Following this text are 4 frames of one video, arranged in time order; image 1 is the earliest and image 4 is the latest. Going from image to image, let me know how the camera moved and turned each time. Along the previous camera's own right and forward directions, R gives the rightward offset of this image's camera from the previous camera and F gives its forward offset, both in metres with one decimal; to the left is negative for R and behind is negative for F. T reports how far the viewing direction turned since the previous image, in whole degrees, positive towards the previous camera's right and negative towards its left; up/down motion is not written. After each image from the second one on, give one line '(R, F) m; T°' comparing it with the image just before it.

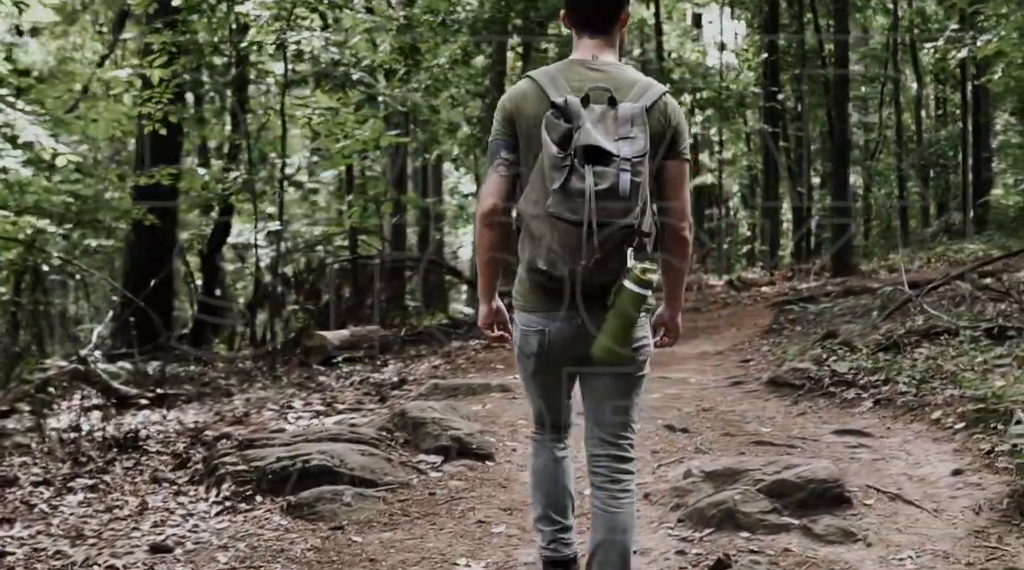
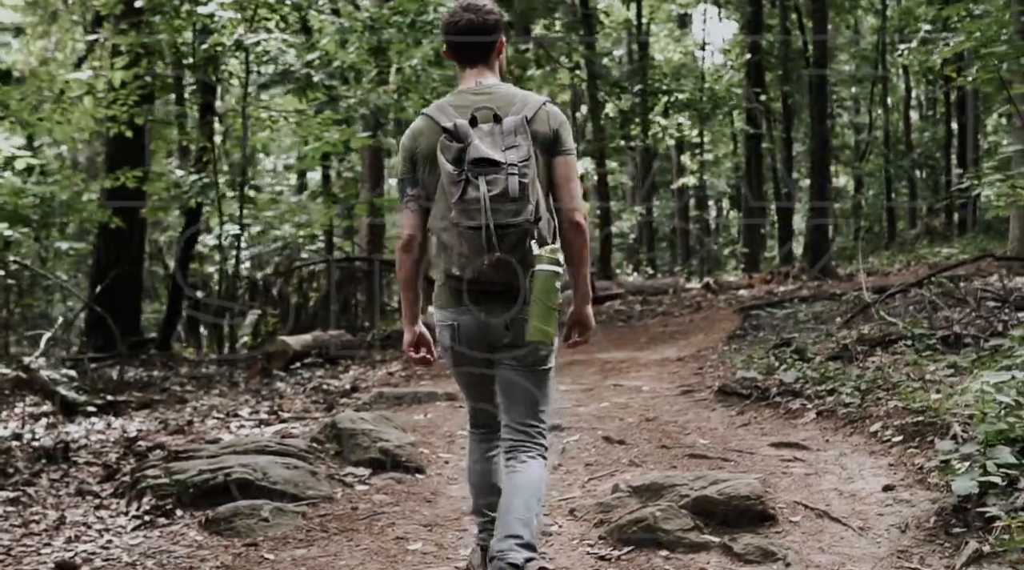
(+0.4, +0.2) m; 0°
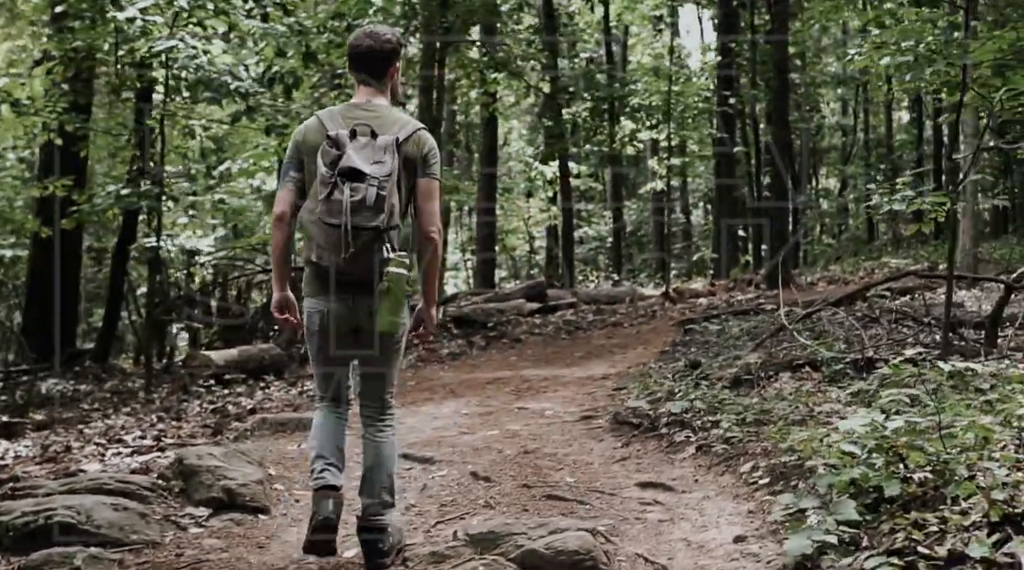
(+0.8, +0.5) m; 0°
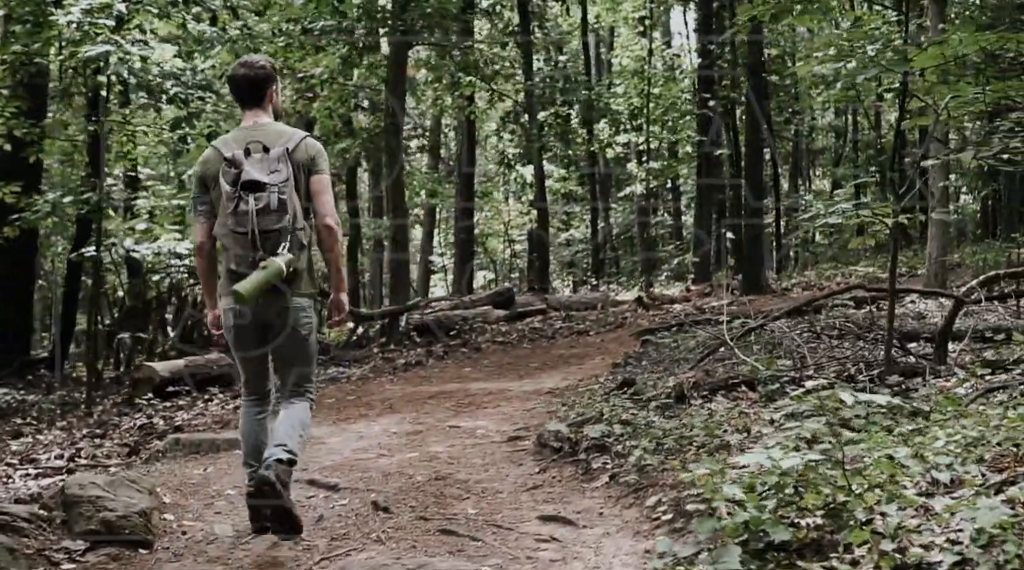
(+0.5, +0.4) m; 0°
